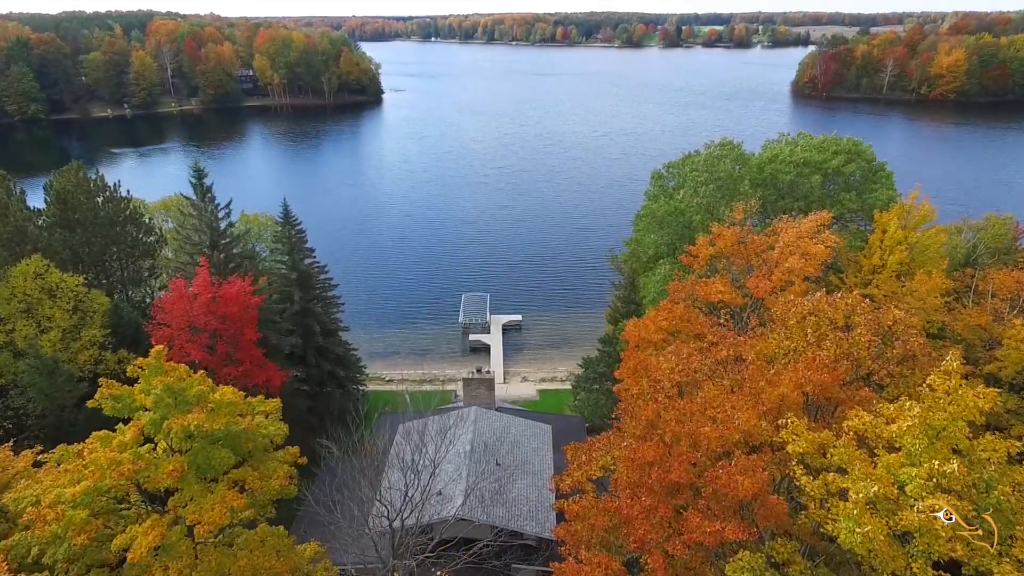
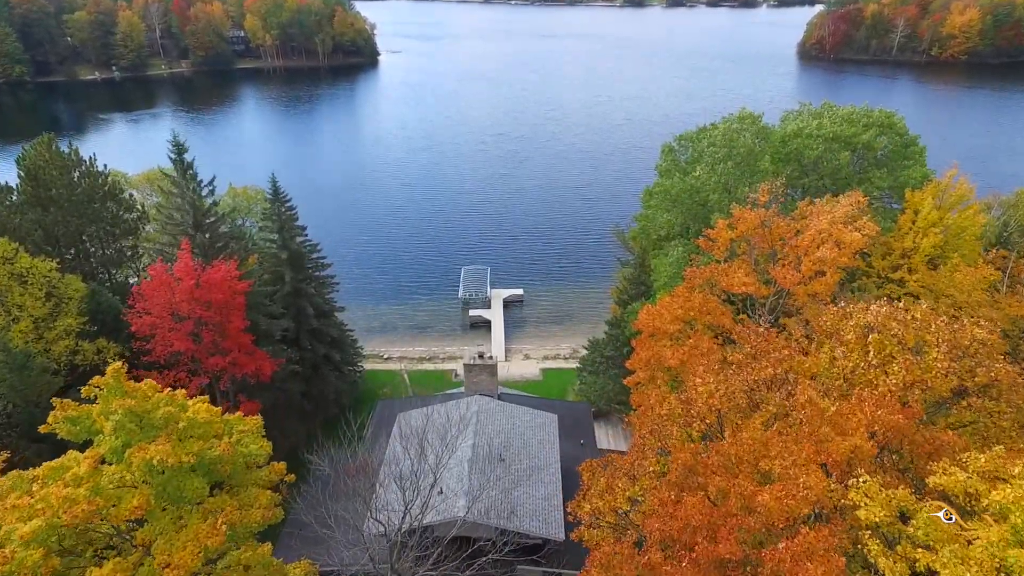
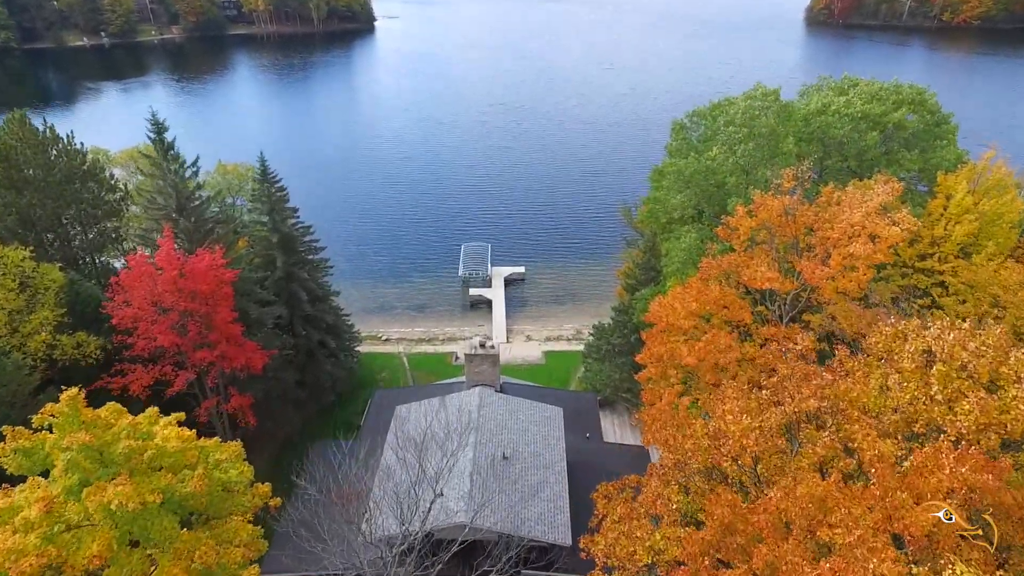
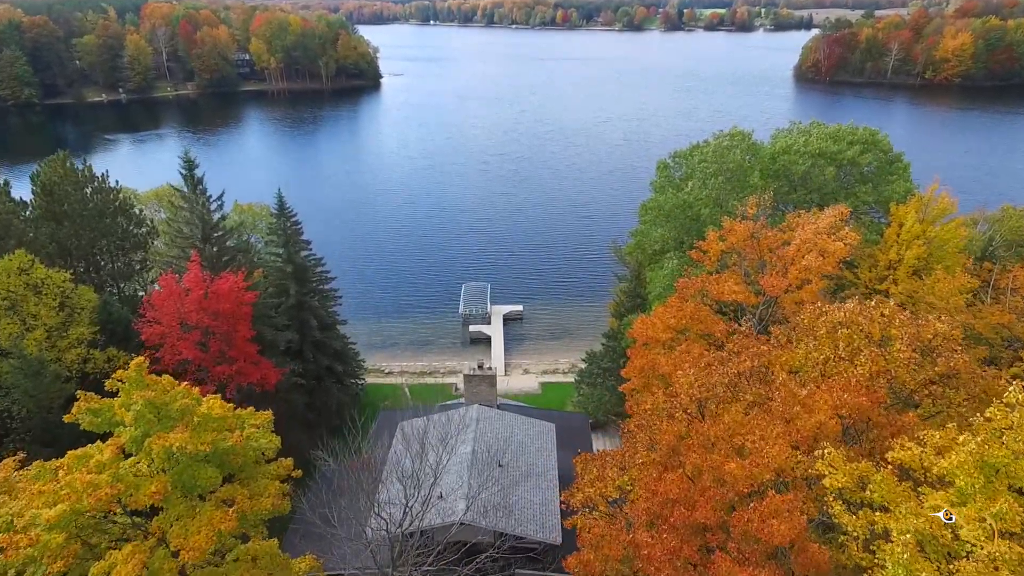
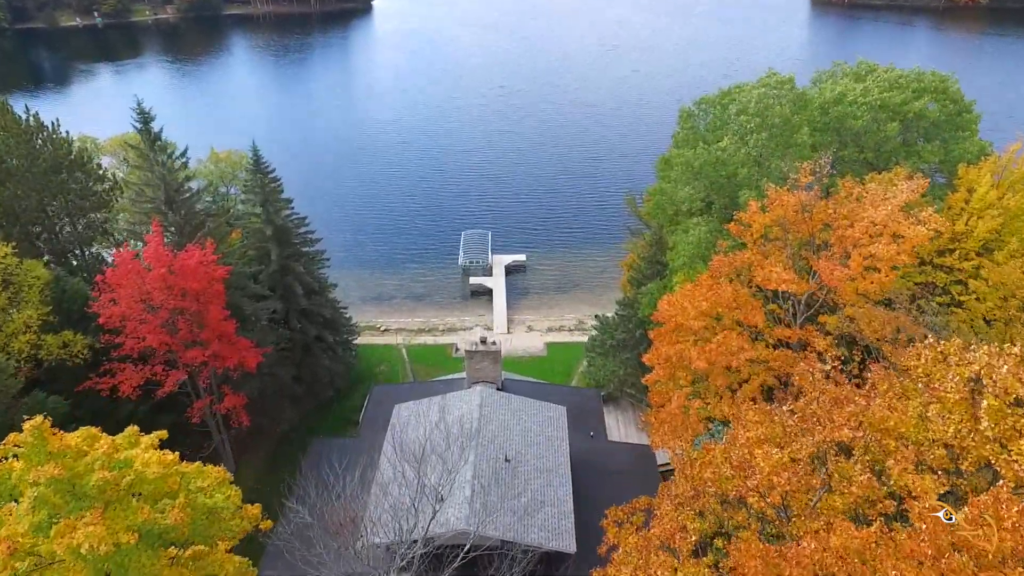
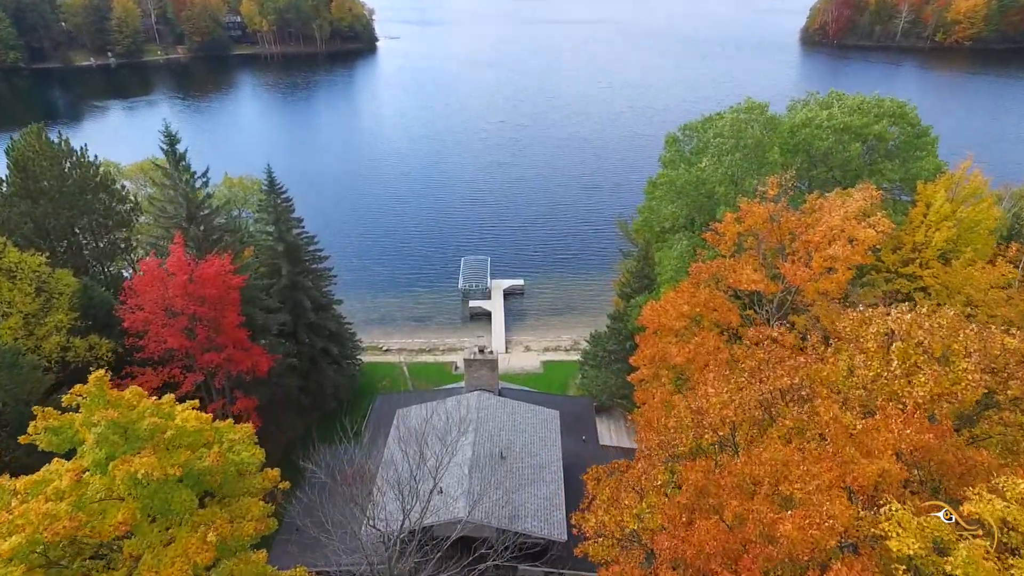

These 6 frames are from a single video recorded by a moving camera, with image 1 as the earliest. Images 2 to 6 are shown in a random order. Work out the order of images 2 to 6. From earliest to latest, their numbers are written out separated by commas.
4, 2, 6, 3, 5
